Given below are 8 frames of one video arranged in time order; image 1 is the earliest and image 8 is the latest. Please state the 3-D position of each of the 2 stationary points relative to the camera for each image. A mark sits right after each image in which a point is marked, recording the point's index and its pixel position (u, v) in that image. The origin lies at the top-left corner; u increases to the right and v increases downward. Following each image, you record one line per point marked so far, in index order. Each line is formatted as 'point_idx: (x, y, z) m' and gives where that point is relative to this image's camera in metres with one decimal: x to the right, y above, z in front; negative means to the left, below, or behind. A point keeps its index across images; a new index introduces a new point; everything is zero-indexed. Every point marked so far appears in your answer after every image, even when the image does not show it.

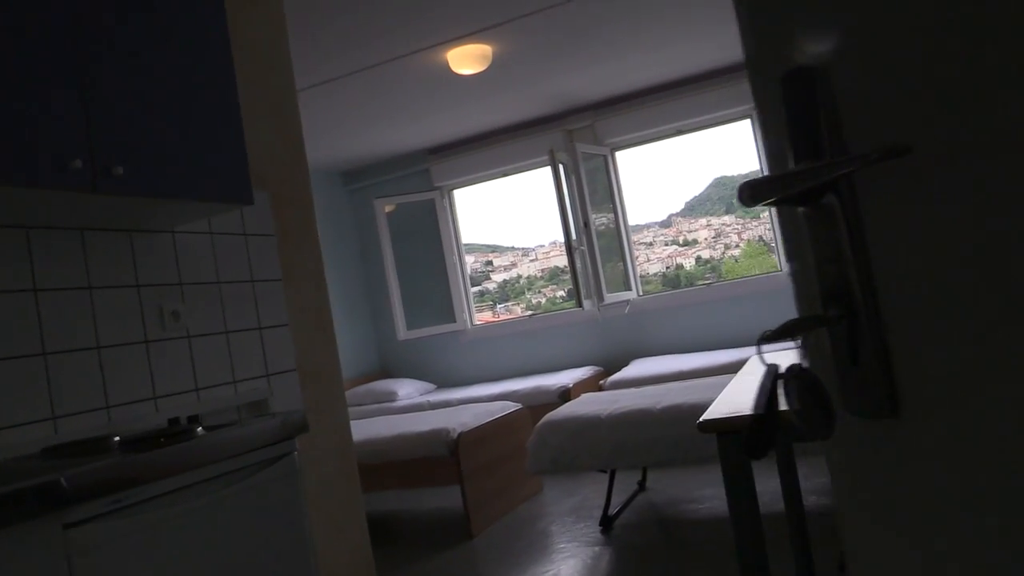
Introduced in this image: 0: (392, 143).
0: (-0.8, +1.0, +5.6) m
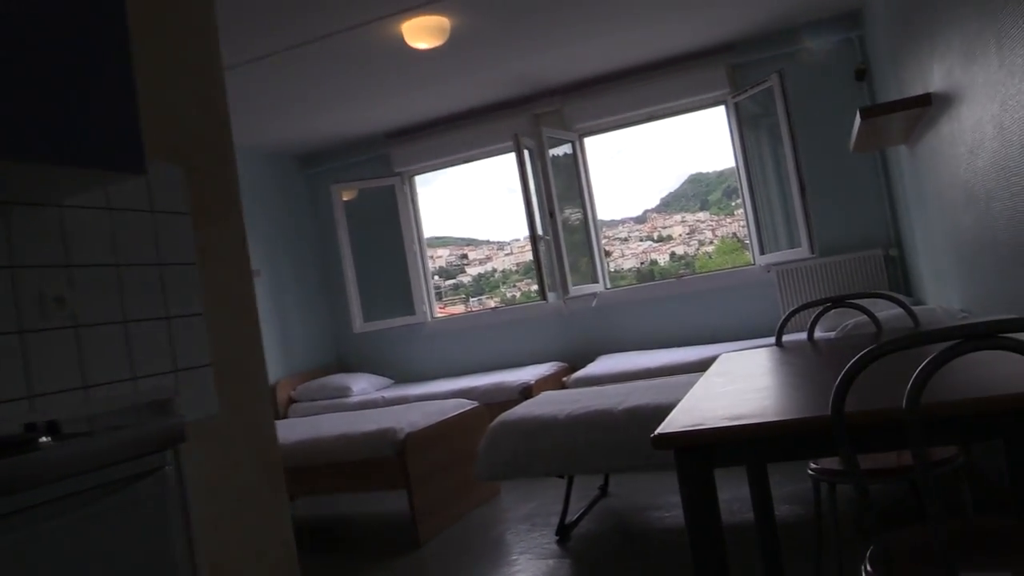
0: (-1.0, +1.0, +5.3) m
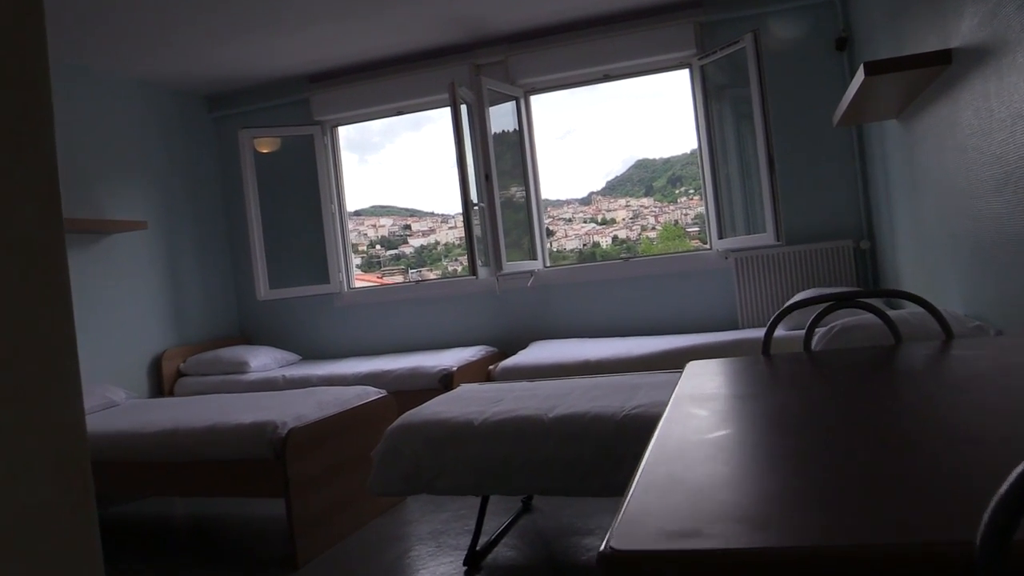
0: (-1.4, +1.2, +4.7) m
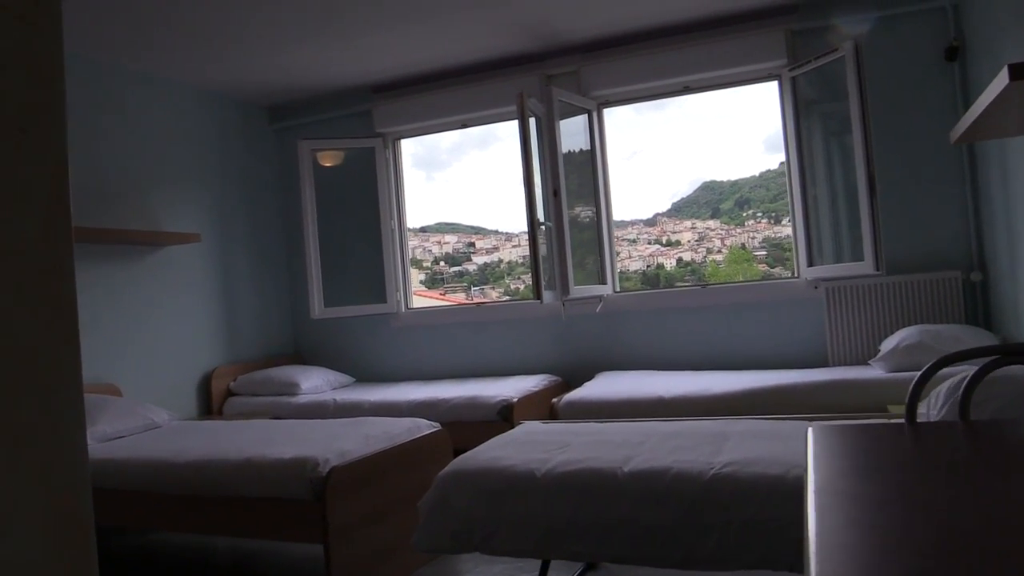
0: (-1.0, +1.1, +4.5) m
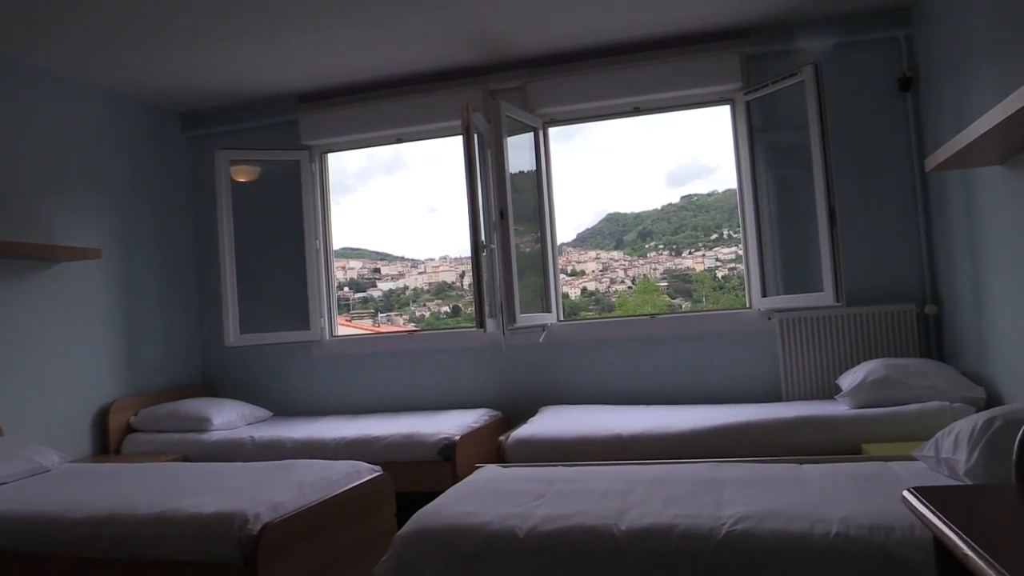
0: (-1.3, +1.0, +4.1) m
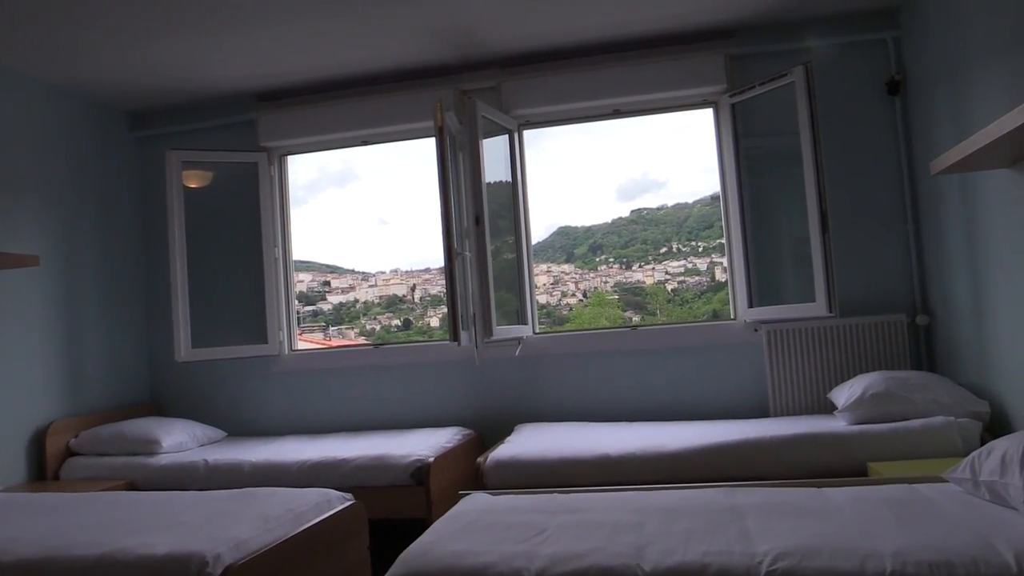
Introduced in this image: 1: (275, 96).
0: (-1.4, +1.0, +3.8) m
1: (-1.2, +0.9, +4.1) m
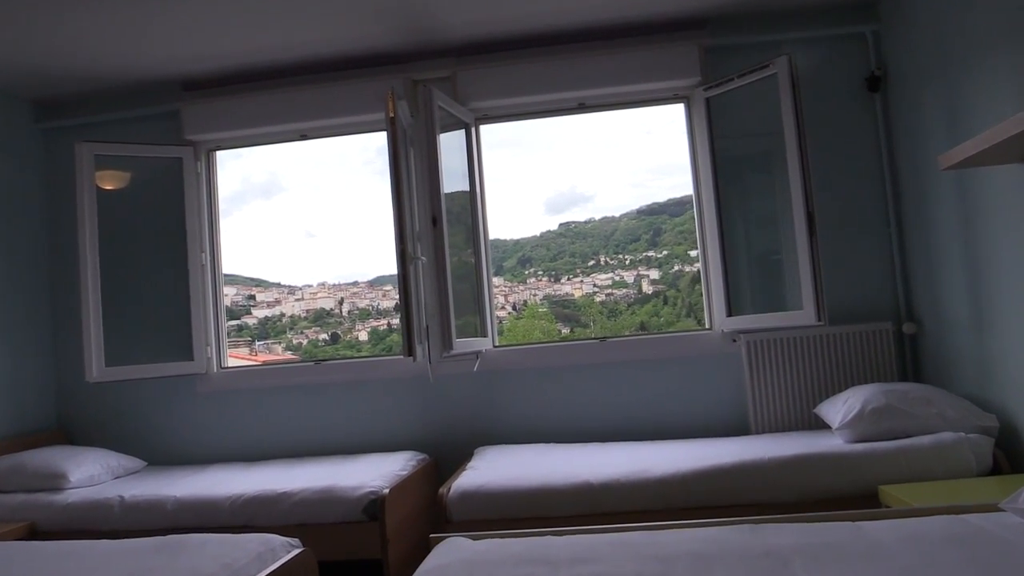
0: (-1.6, +0.9, +3.4) m
1: (-1.4, +0.9, +3.7) m
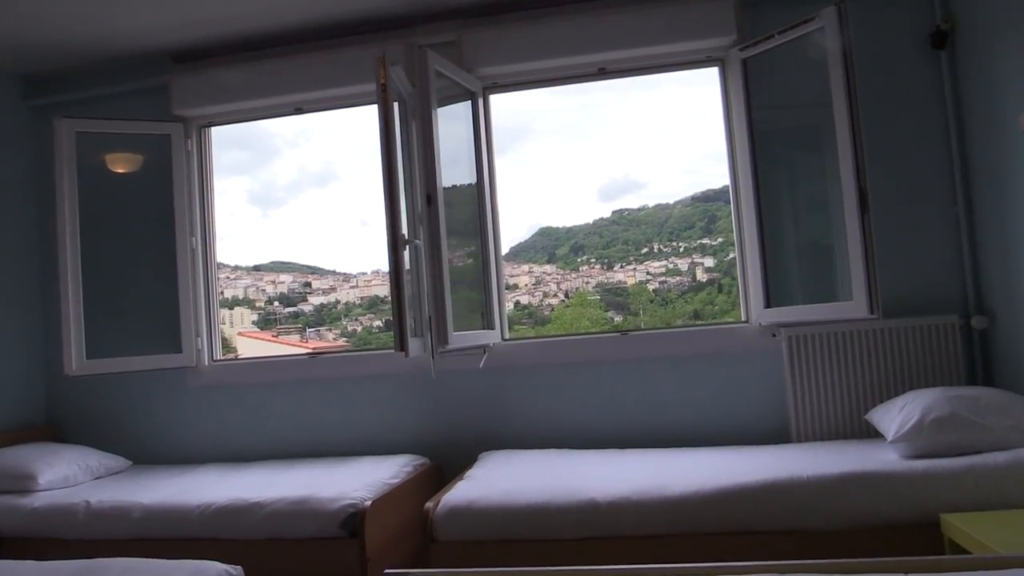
0: (-1.5, +1.0, +3.1) m
1: (-1.3, +0.9, +3.4) m
